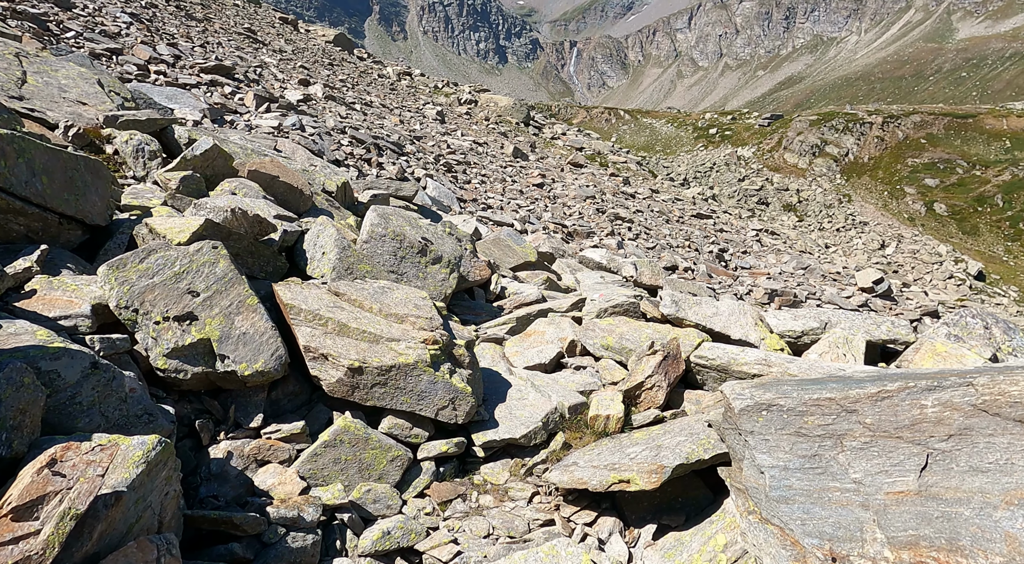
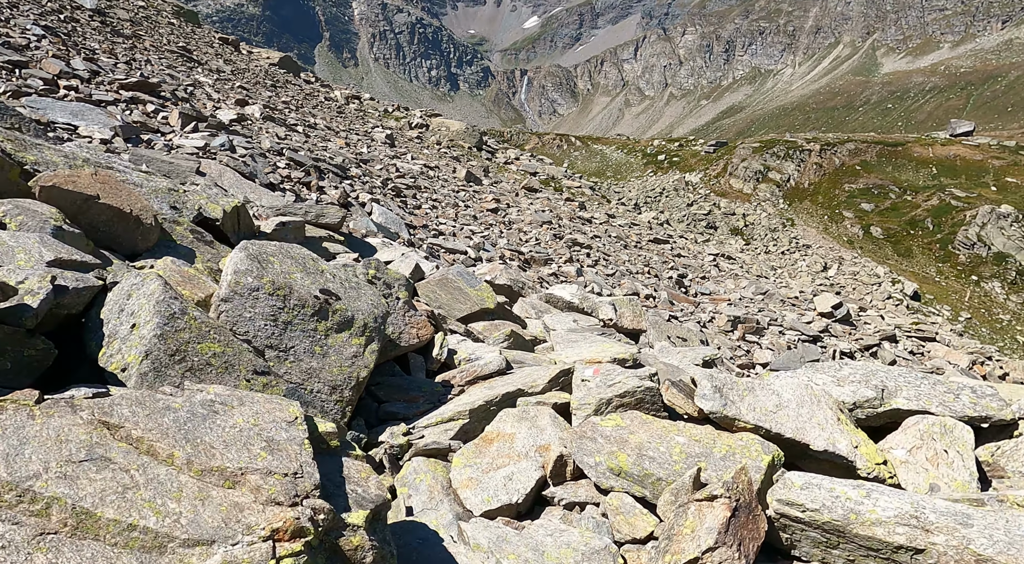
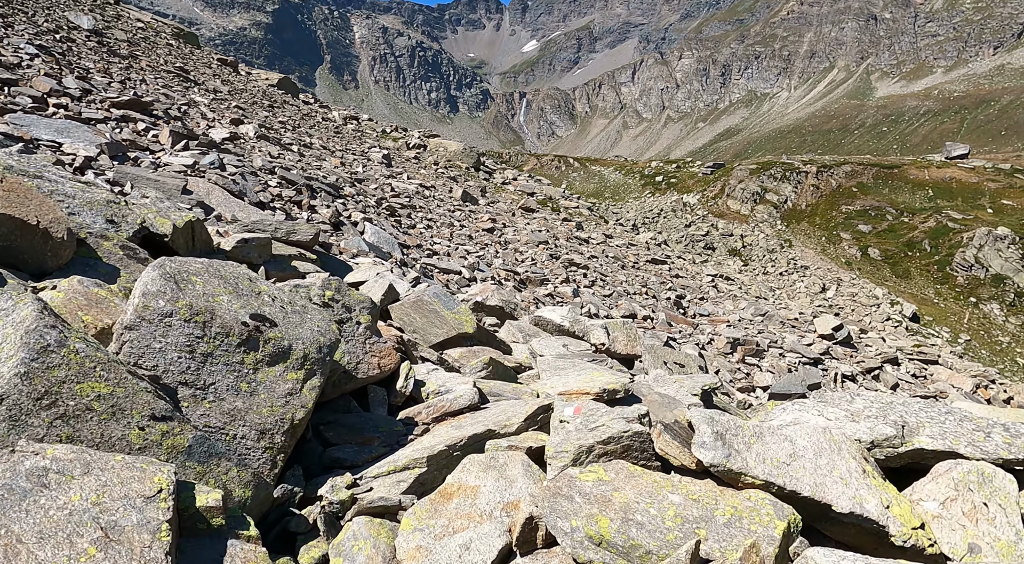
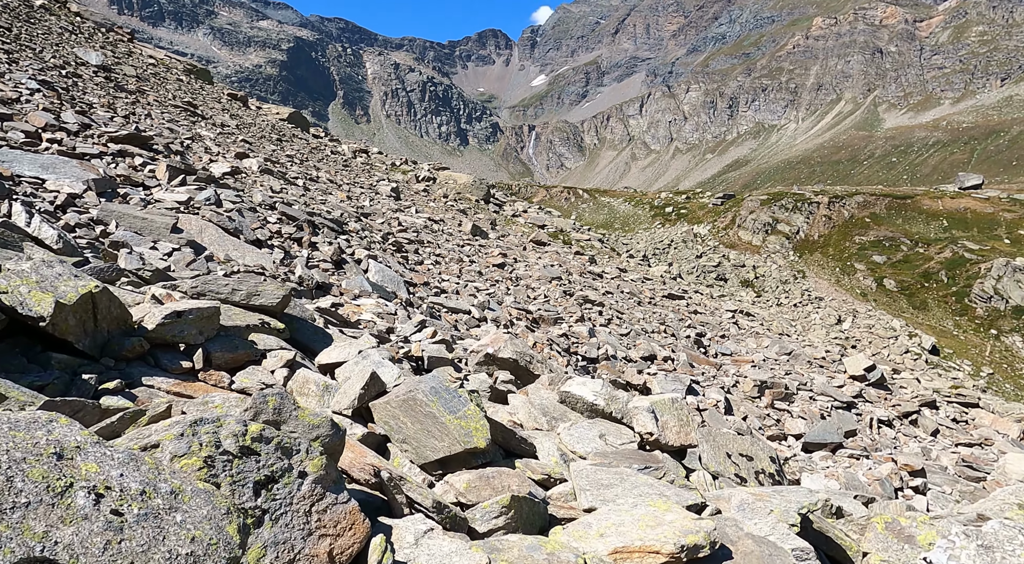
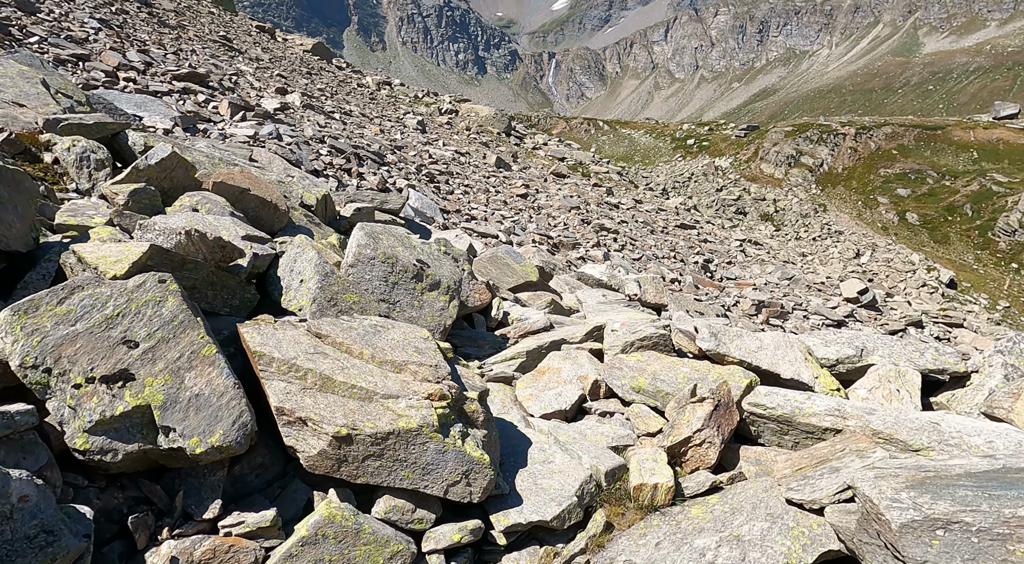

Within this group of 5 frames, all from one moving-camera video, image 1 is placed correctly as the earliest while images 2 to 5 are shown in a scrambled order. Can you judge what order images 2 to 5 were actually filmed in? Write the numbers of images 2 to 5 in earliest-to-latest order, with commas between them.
5, 2, 3, 4
